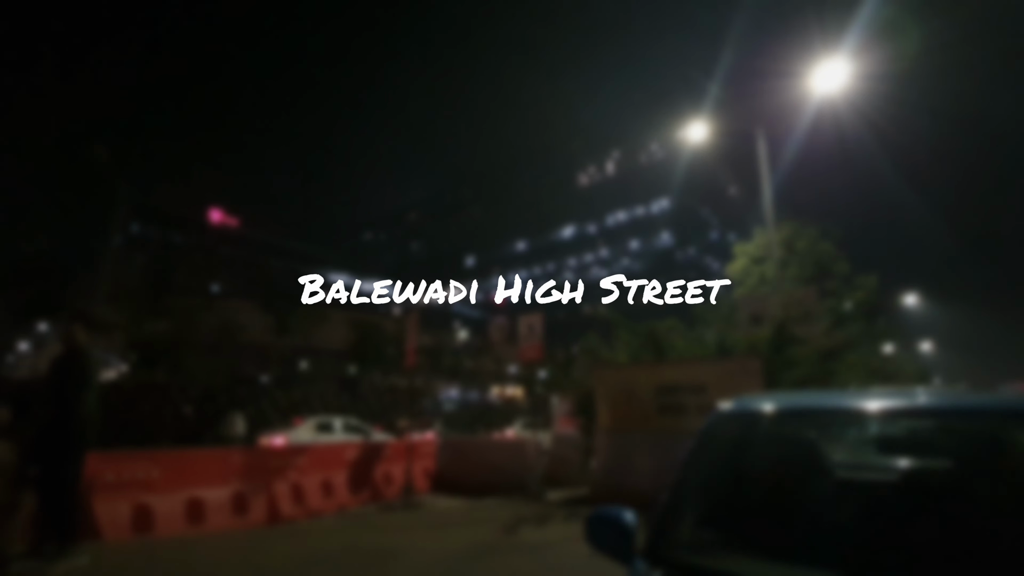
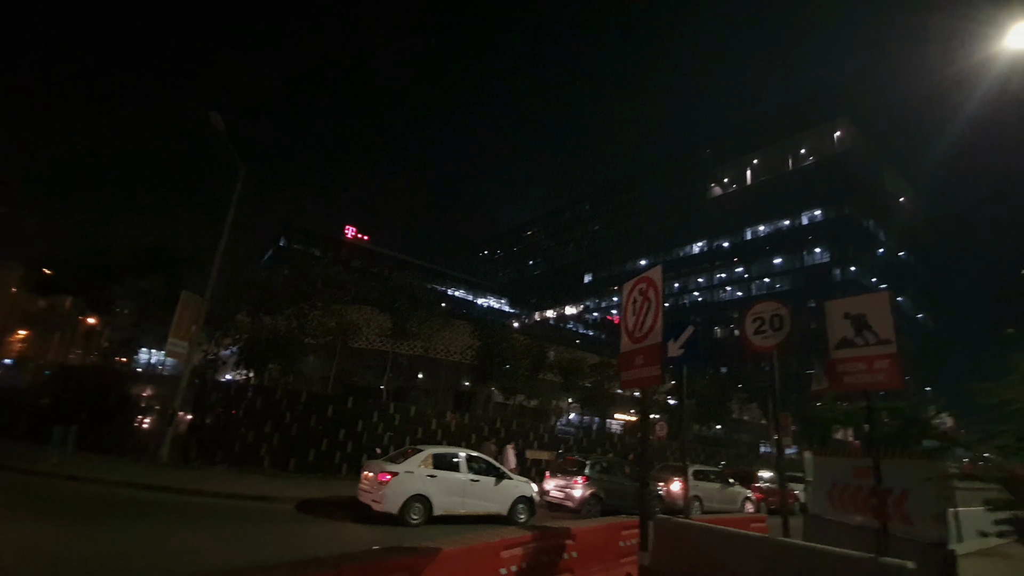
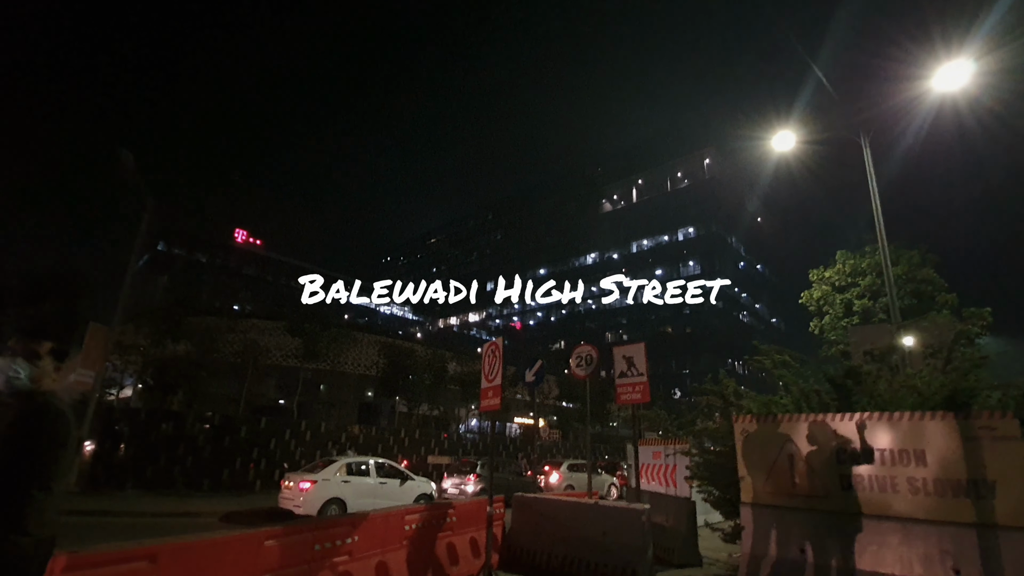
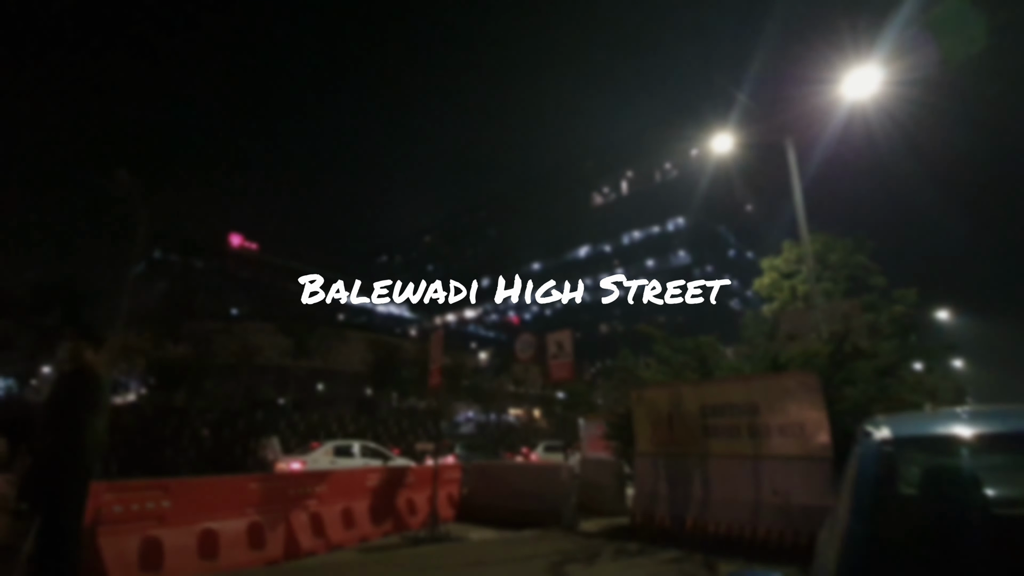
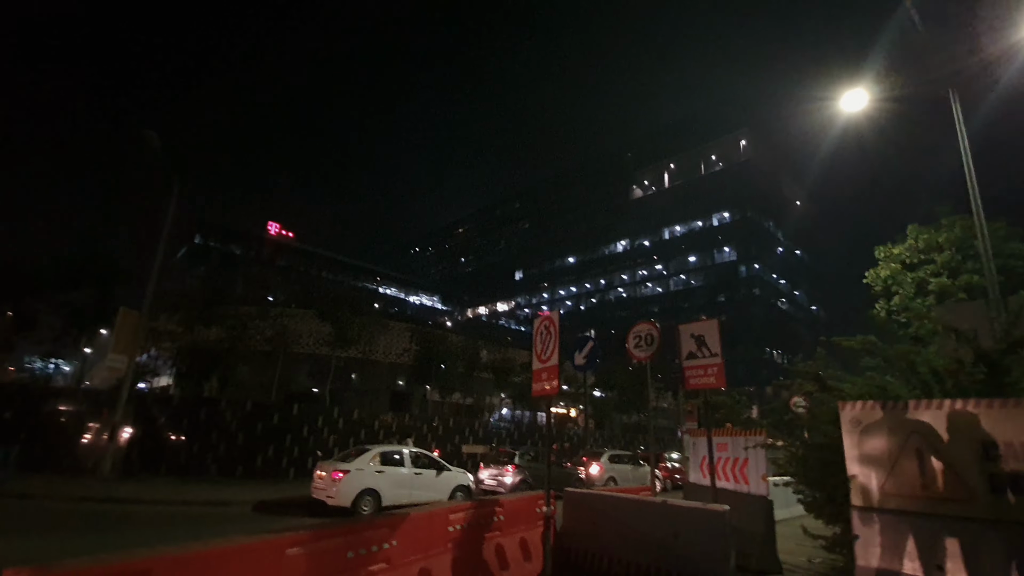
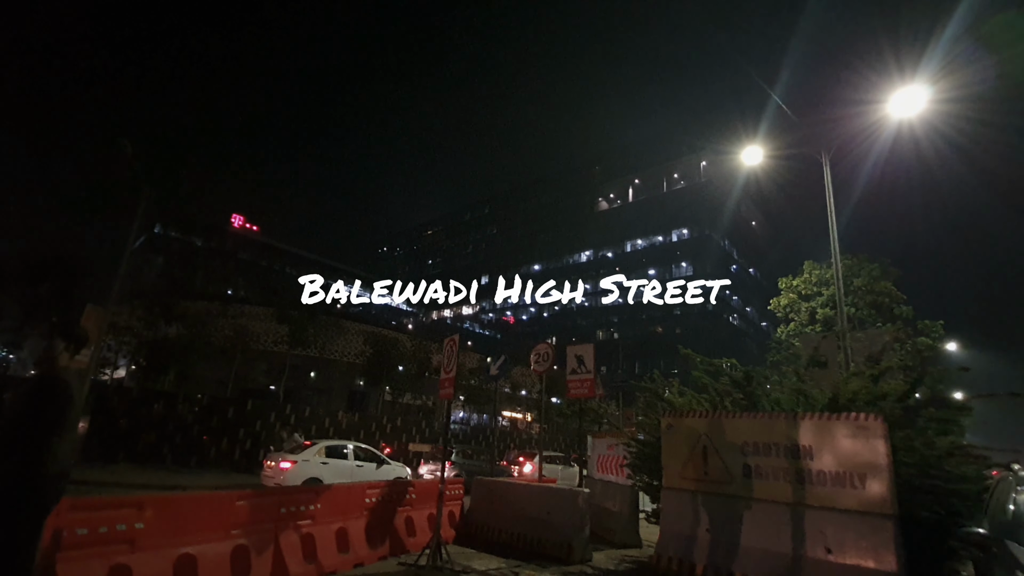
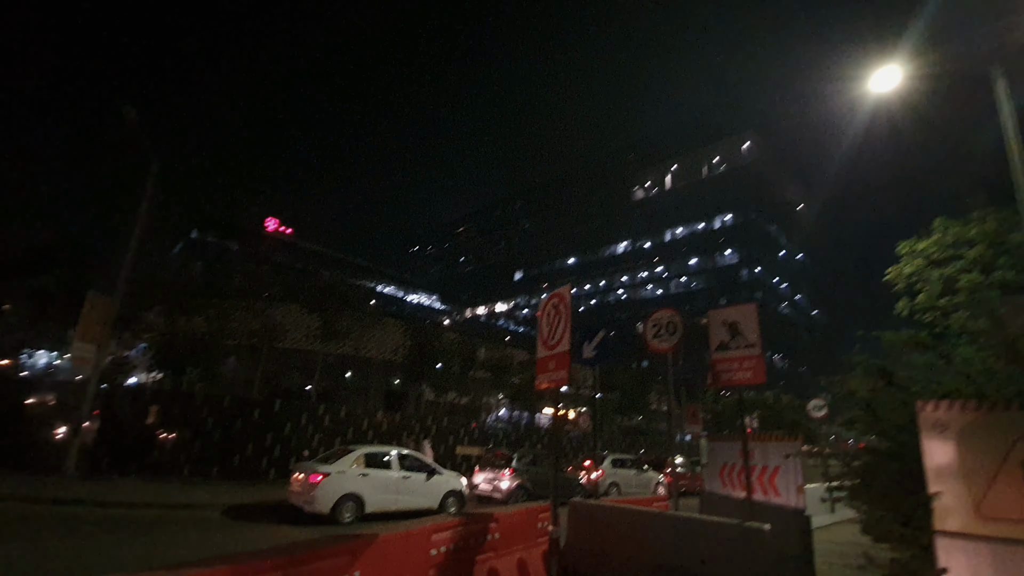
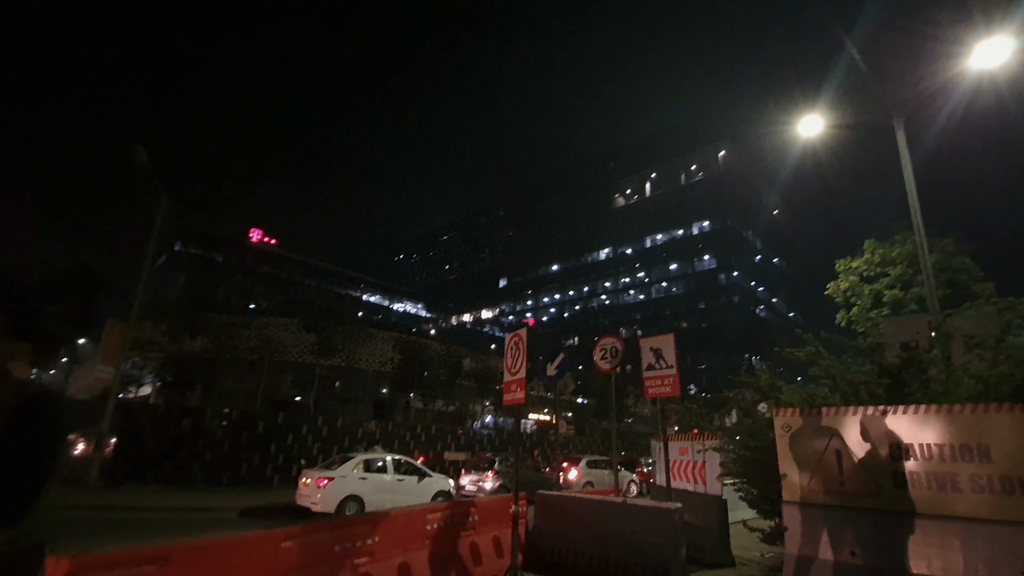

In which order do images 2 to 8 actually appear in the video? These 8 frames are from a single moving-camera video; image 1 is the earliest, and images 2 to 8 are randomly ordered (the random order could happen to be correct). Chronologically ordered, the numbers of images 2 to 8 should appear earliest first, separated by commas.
4, 6, 3, 8, 5, 7, 2
